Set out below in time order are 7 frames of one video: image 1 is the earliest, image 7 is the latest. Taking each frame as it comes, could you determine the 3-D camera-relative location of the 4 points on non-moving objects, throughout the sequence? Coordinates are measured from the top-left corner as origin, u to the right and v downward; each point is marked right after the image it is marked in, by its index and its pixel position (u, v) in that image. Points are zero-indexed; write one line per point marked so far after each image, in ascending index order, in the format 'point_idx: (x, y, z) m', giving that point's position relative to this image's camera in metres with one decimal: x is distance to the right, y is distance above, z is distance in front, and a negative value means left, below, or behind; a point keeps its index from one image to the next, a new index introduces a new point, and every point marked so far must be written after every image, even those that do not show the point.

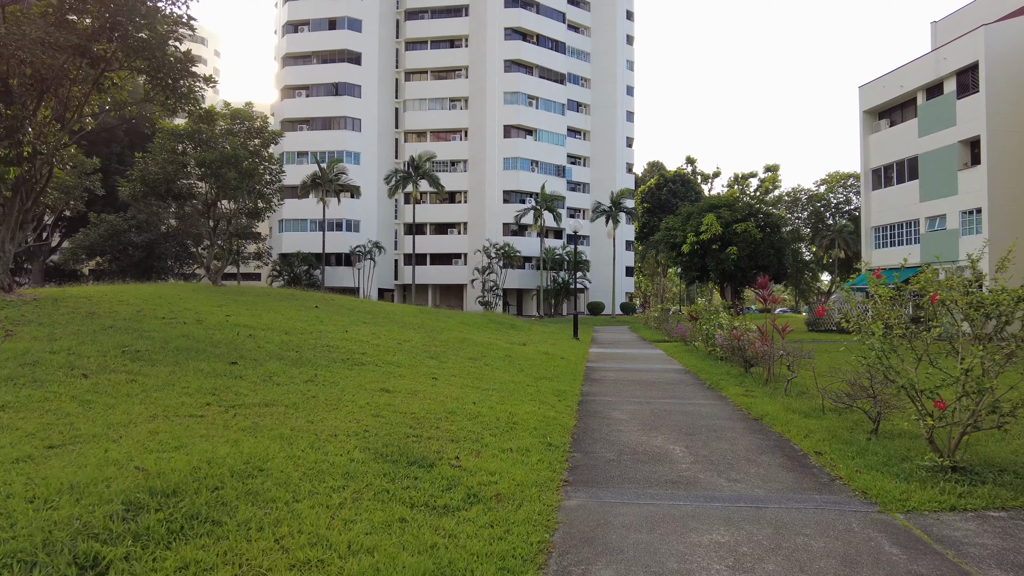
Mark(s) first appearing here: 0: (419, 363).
0: (-1.6, -1.3, +9.8) m
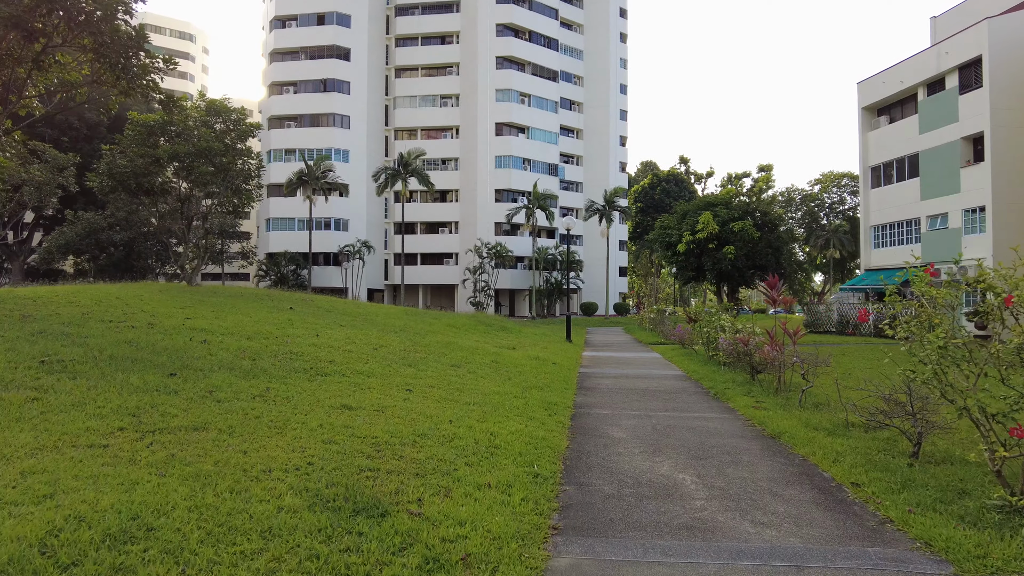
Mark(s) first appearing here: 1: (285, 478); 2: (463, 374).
0: (-1.8, -1.3, +8.8) m
1: (-1.7, -1.4, +4.1) m
2: (-0.8, -1.5, +9.6) m
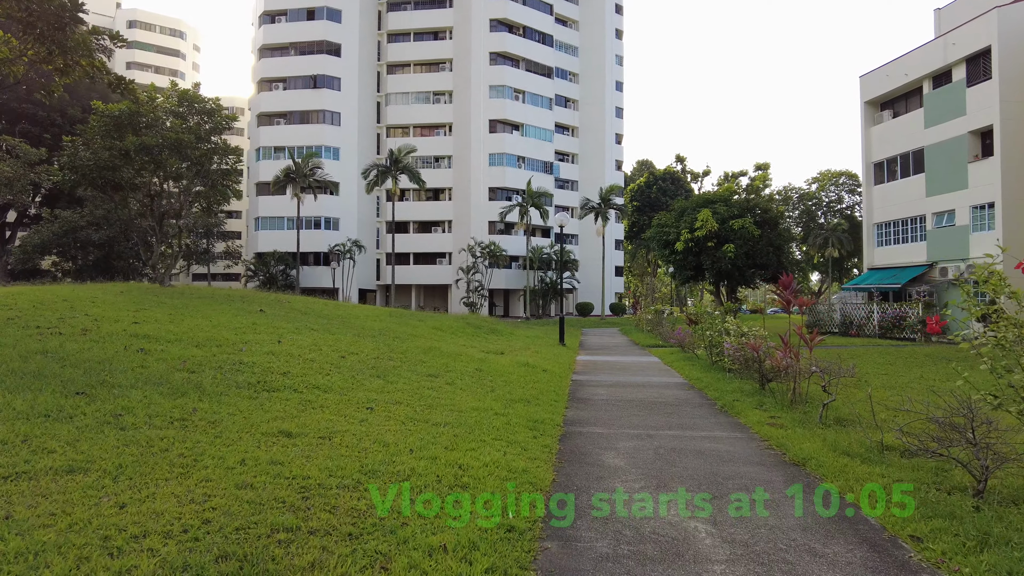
0: (-2.1, -1.3, +7.7) m
1: (-1.9, -1.4, +3.0) m
2: (-1.1, -1.5, +8.4) m
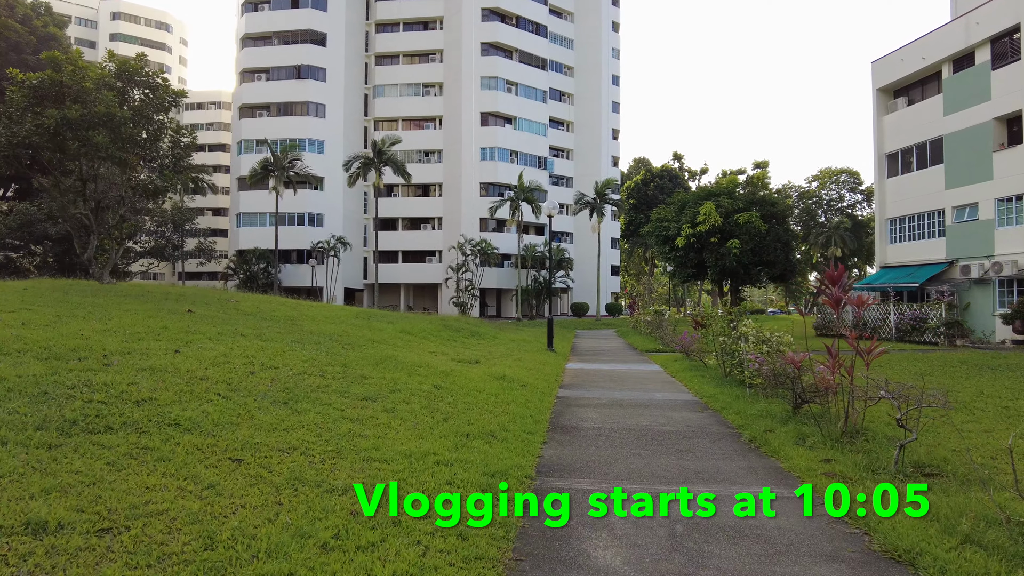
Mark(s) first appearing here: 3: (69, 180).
0: (-2.5, -1.2, +5.4) m
1: (-2.3, -1.3, +0.8) m
2: (-1.5, -1.4, +6.2) m
3: (-12.9, +3.2, +16.6) m
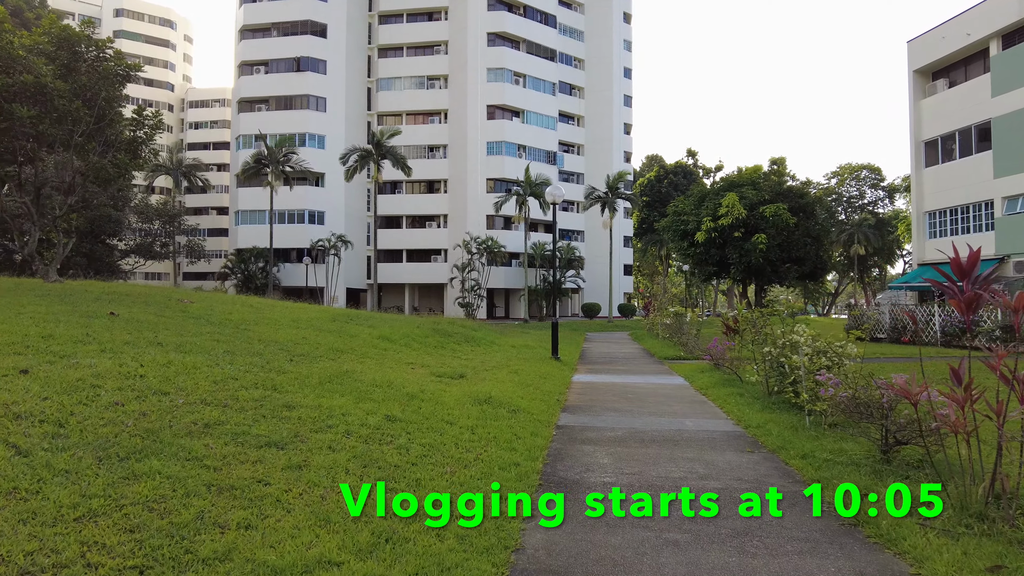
0: (-2.8, -1.2, +3.2) m
1: (-2.7, -1.3, -1.4) m
2: (-1.8, -1.4, +4.0) m
3: (-13.0, +3.2, +14.6) m
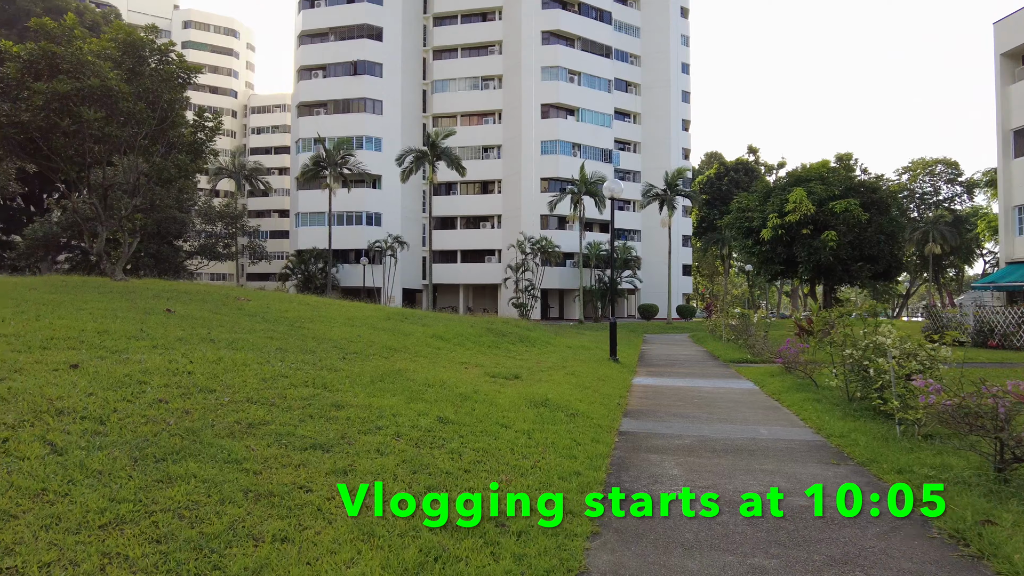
0: (-2.5, -1.1, +3.0) m
1: (-2.8, -1.2, -1.6) m
2: (-1.4, -1.3, +3.7) m
3: (-11.5, +3.2, +15.3) m
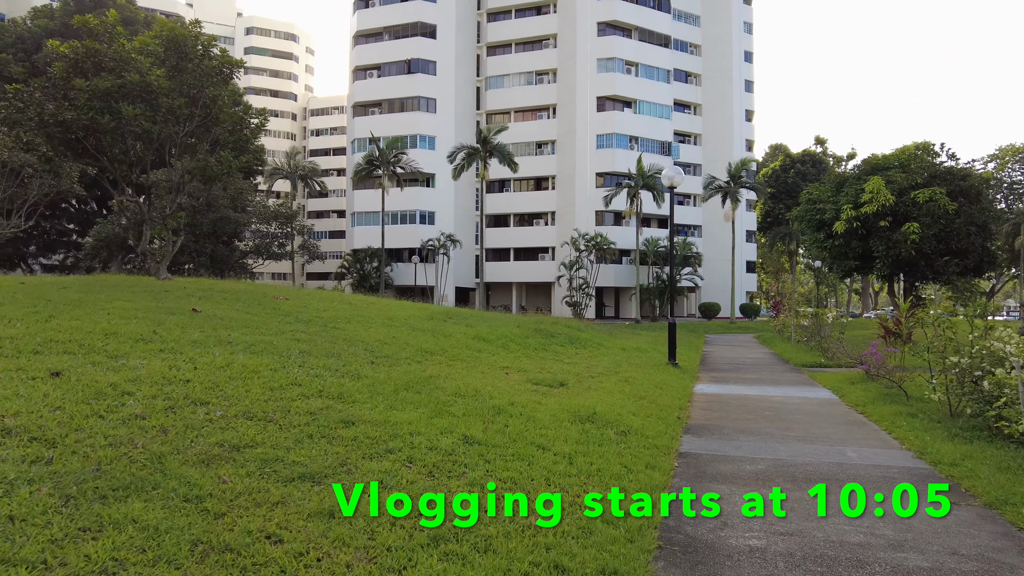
0: (-2.4, -1.1, +2.4) m
1: (-3.2, -1.2, -2.3) m
2: (-1.3, -1.3, +2.9) m
3: (-10.2, +3.2, +15.4) m
